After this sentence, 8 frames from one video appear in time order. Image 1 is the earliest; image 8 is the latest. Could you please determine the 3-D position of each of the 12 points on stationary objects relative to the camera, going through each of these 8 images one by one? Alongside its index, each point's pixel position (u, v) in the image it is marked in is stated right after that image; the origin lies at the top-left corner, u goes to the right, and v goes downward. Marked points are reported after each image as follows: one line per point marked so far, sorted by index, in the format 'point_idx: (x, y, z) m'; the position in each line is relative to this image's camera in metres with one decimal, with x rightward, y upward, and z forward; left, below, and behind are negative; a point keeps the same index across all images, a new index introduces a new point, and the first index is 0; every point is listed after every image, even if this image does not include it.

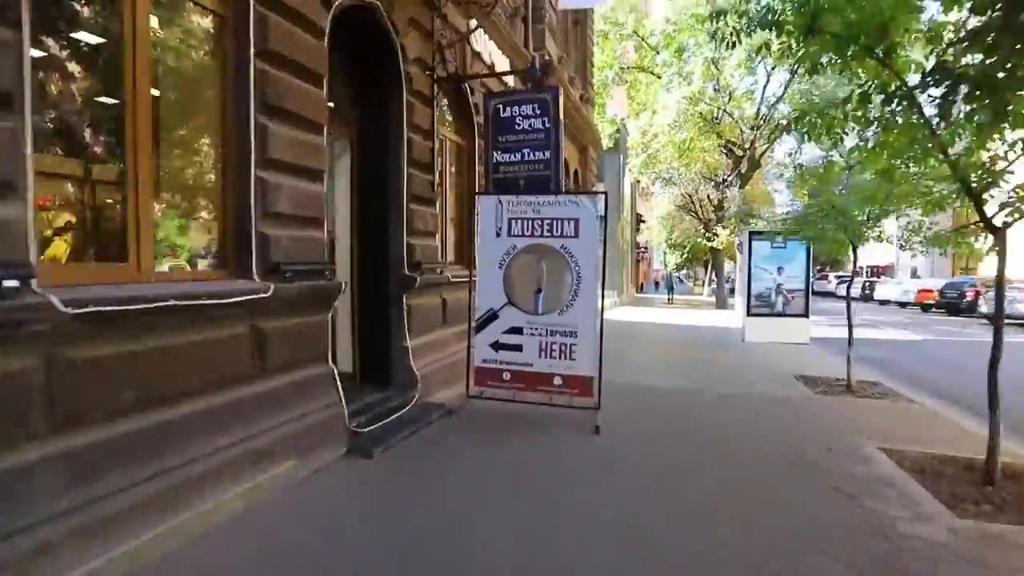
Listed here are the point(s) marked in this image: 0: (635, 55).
0: (+4.6, +8.7, +18.9) m
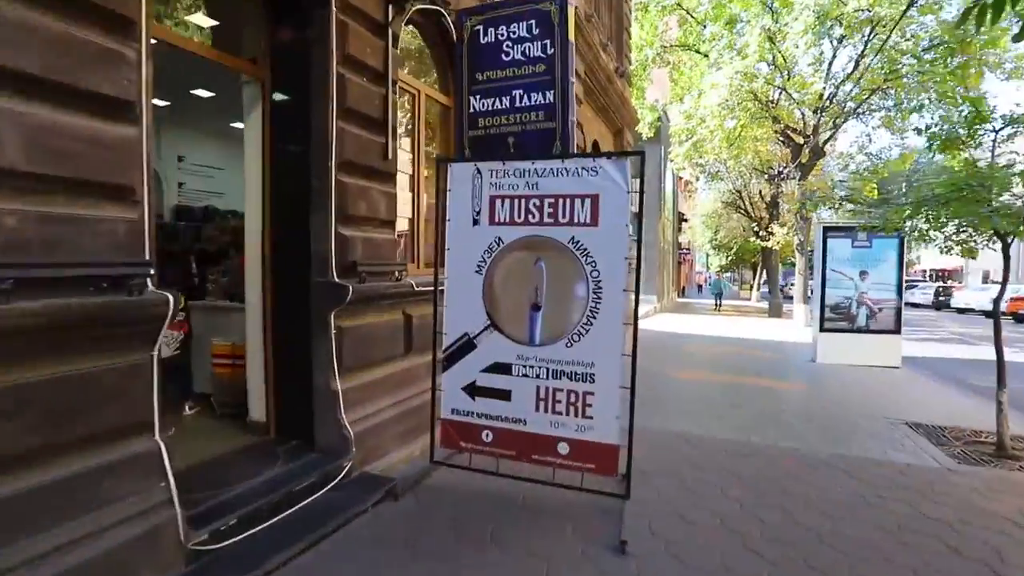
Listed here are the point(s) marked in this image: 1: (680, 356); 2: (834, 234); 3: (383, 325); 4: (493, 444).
0: (+5.6, +8.5, +16.9) m
1: (+3.0, -1.2, +9.2) m
2: (+5.4, +0.9, +8.5) m
3: (-0.9, -0.3, +3.7) m
4: (-0.1, -1.0, +3.3) m
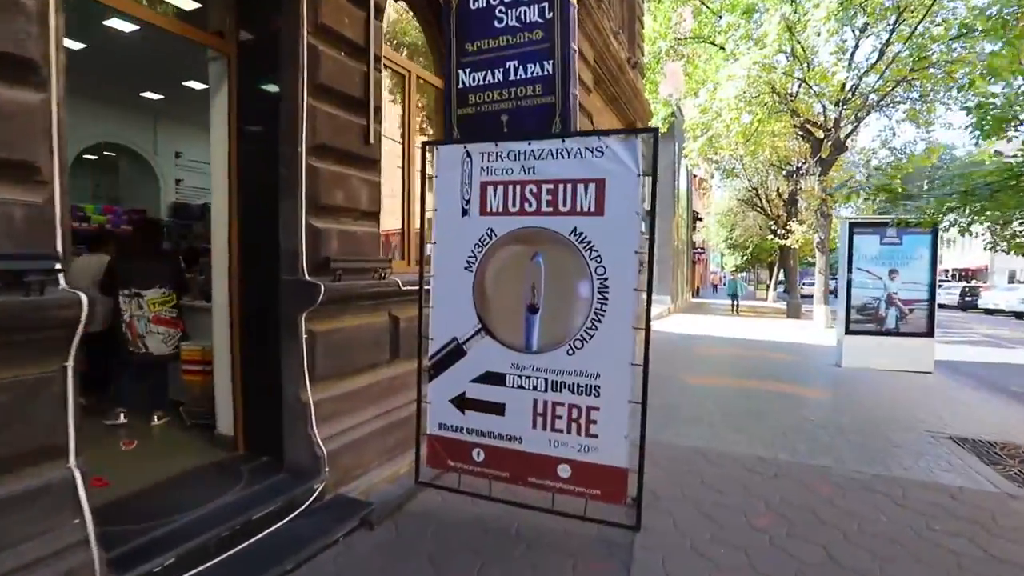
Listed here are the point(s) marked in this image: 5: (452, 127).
0: (+5.9, +8.5, +16.3) m
1: (+3.2, -1.2, +8.8) m
2: (+5.5, +0.9, +8.0) m
3: (-1.0, -0.3, +3.3) m
4: (-0.2, -1.0, +2.9) m
5: (-0.4, +0.9, +3.0) m
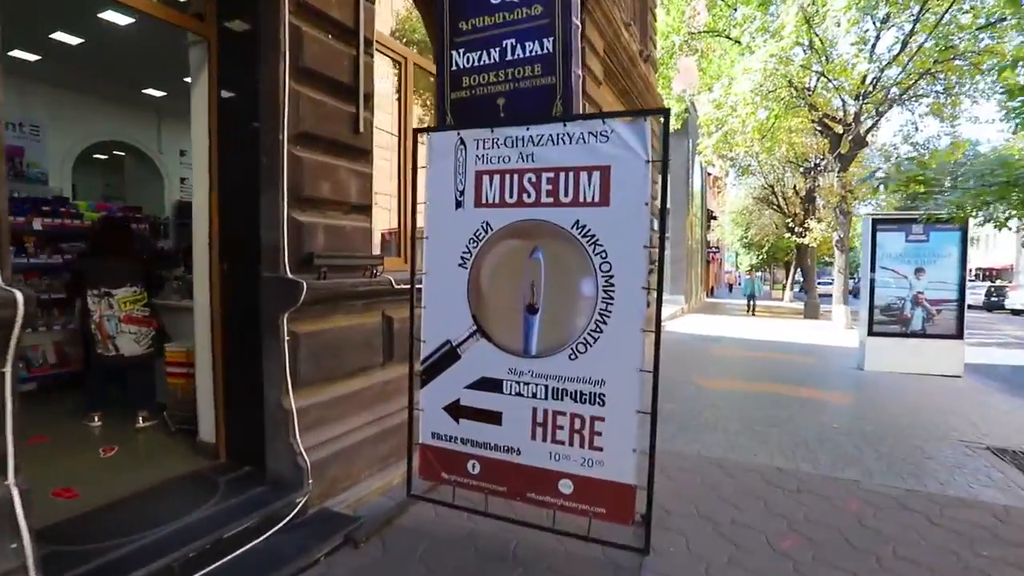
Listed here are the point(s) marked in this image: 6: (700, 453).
0: (+6.2, +8.5, +16.0) m
1: (+3.3, -1.2, +8.4) m
2: (+5.6, +0.9, +7.6) m
3: (-1.0, -0.3, +3.1) m
4: (-0.2, -1.0, +2.7) m
5: (-0.4, +1.0, +2.8) m
6: (+1.5, -1.3, +3.9) m
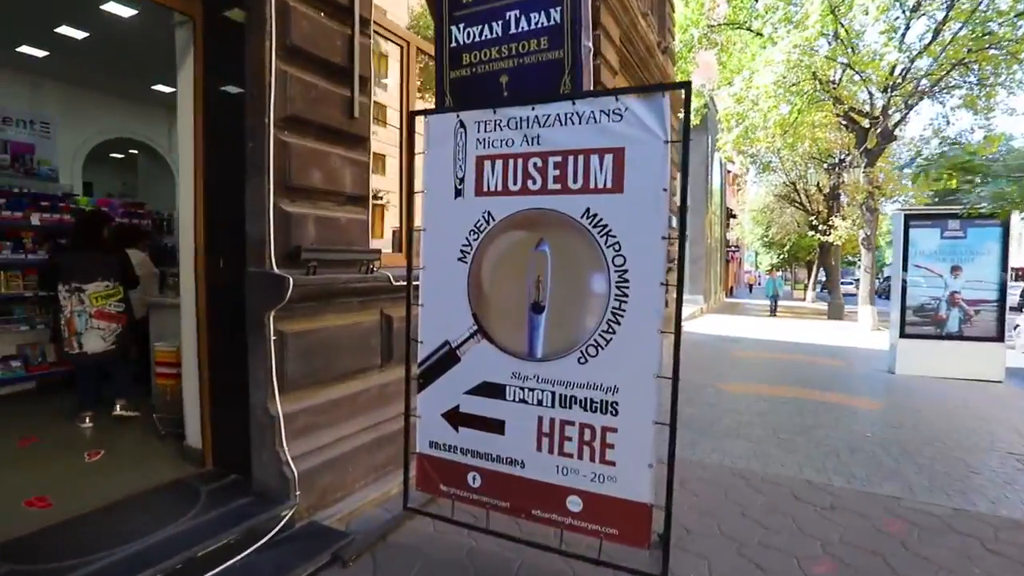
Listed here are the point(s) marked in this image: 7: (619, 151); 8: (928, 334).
0: (+6.6, +8.6, +15.5) m
1: (+3.5, -1.2, +8.1) m
2: (+5.8, +0.9, +7.2) m
3: (-0.9, -0.2, +2.9) m
4: (-0.1, -1.0, +2.5) m
5: (-0.3, +1.0, +2.5) m
6: (+1.5, -1.3, +3.7) m
7: (+0.5, +0.6, +2.2) m
8: (+6.2, -0.7, +7.6) m
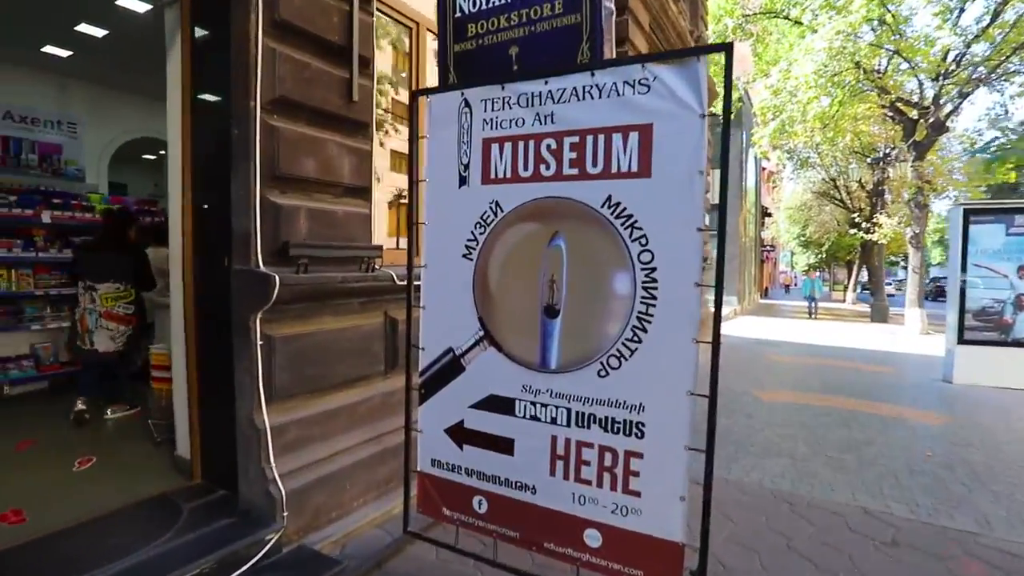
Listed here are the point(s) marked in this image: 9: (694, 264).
0: (+7.4, +8.5, +14.9) m
1: (+3.8, -1.2, +7.6) m
2: (+6.1, +0.9, +6.6) m
3: (-0.9, -0.2, +2.6) m
4: (-0.1, -1.0, +2.2) m
5: (-0.3, +1.0, +2.3) m
6: (+1.6, -1.3, +3.3) m
7: (+0.5, +0.6, +1.8) m
8: (+6.5, -0.7, +7.0) m
9: (+0.6, +0.1, +1.8) m
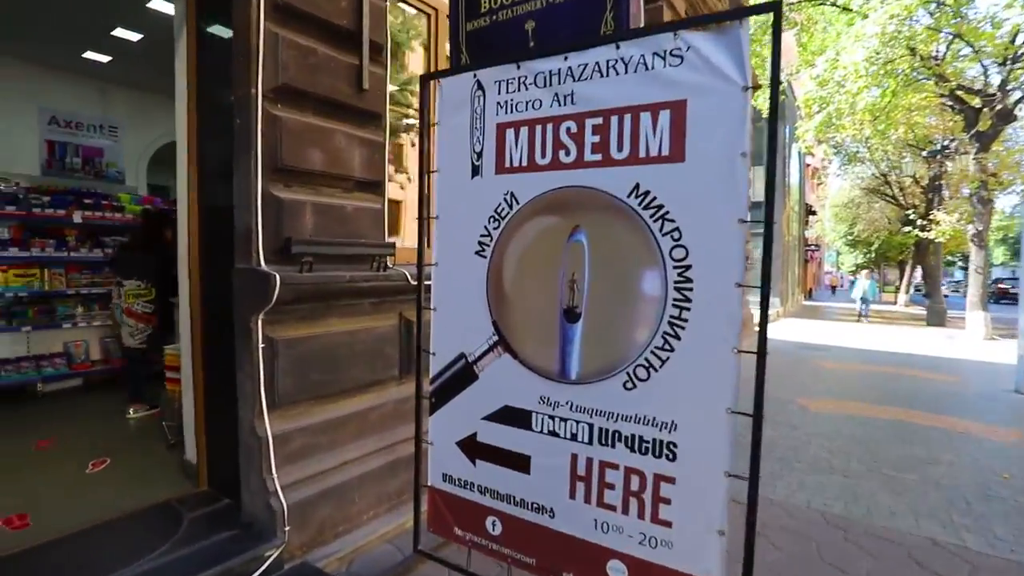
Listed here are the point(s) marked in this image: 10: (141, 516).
0: (+8.3, +8.5, +14.1) m
1: (+4.2, -1.2, +7.1) m
2: (+6.4, +0.9, +6.0) m
3: (-0.8, -0.2, +2.5) m
4: (0.0, -1.0, +2.0) m
5: (-0.2, +1.0, +2.1) m
6: (+1.8, -1.3, +3.0) m
7: (+0.5, +0.6, +1.6) m
8: (+6.9, -0.7, +6.3) m
9: (+0.7, +0.1, +1.5) m
10: (-1.6, -1.0, +2.2) m
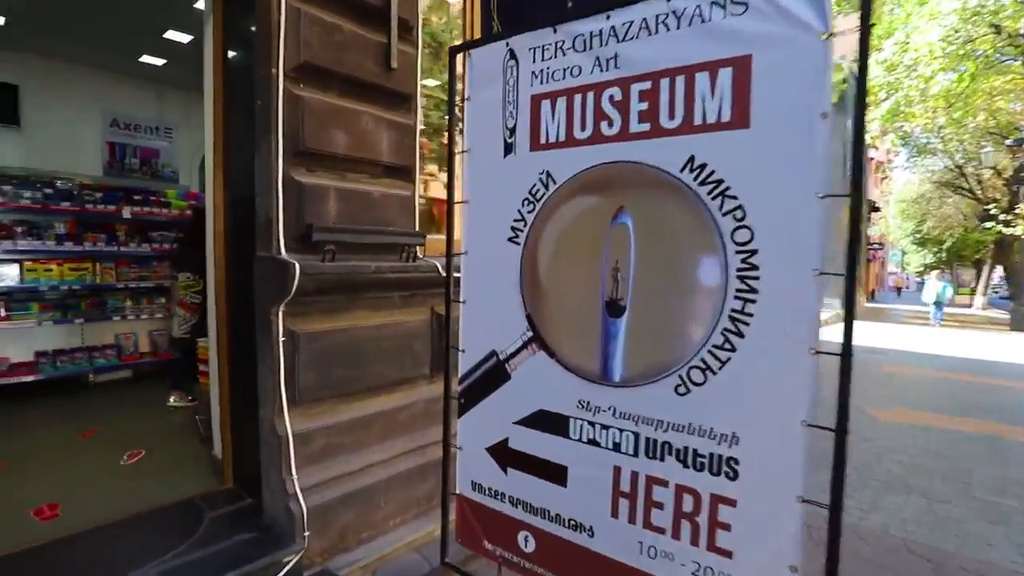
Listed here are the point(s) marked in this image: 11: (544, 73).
0: (+9.5, +8.5, +13.2) m
1: (+4.8, -1.2, +6.6) m
2: (+6.9, +0.9, +5.2) m
3: (-0.6, -0.2, +2.4) m
4: (+0.1, -1.0, +1.8) m
5: (-0.1, +1.0, +1.9) m
6: (+2.0, -1.3, +2.6) m
7: (+0.6, +0.6, +1.4) m
8: (+7.4, -0.7, +5.5) m
9: (+0.8, +0.1, +1.3) m
10: (-1.5, -1.0, +2.2) m
11: (+0.1, +0.7, +1.7) m
